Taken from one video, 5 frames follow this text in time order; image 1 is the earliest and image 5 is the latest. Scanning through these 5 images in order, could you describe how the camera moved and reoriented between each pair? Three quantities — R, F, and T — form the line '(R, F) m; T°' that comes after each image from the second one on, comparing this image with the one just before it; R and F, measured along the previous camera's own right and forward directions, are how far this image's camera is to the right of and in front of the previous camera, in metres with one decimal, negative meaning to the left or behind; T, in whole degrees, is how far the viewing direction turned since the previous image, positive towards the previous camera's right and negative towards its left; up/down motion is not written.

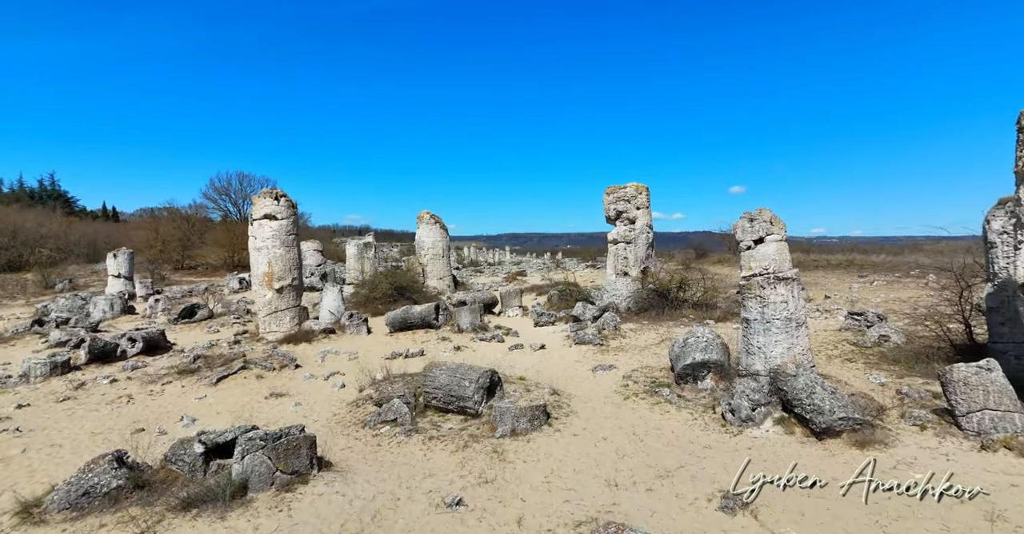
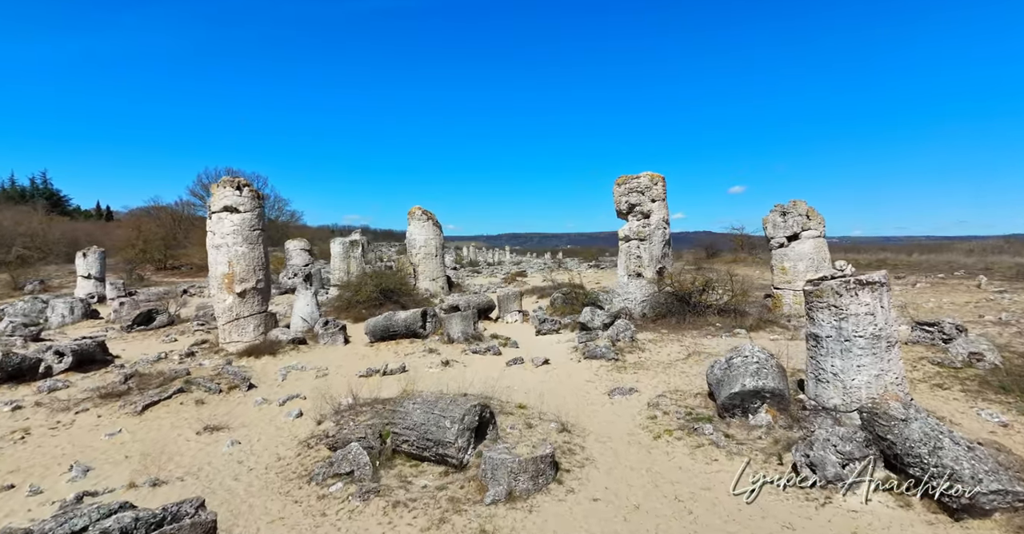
(0.0, +1.5) m; 0°
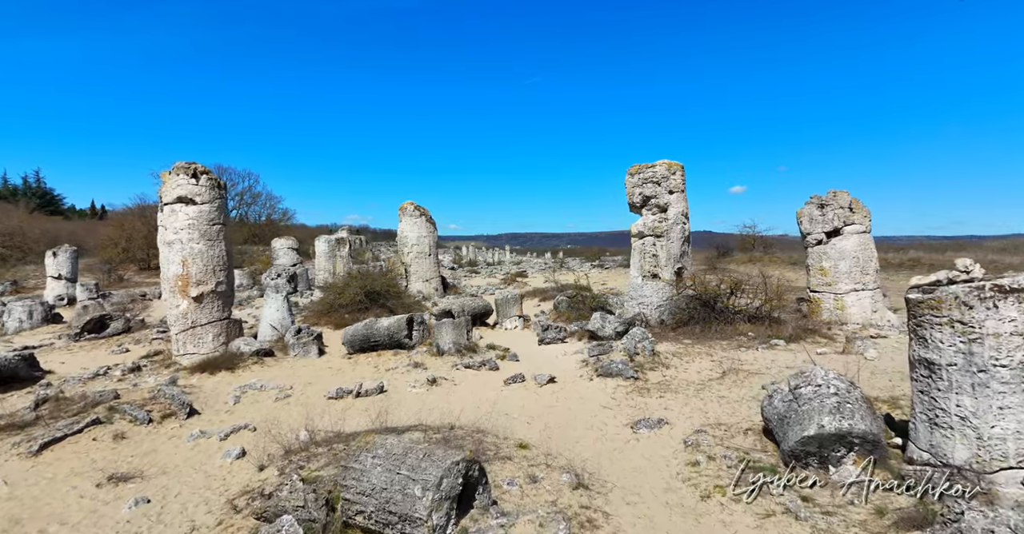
(0.0, +1.3) m; 0°
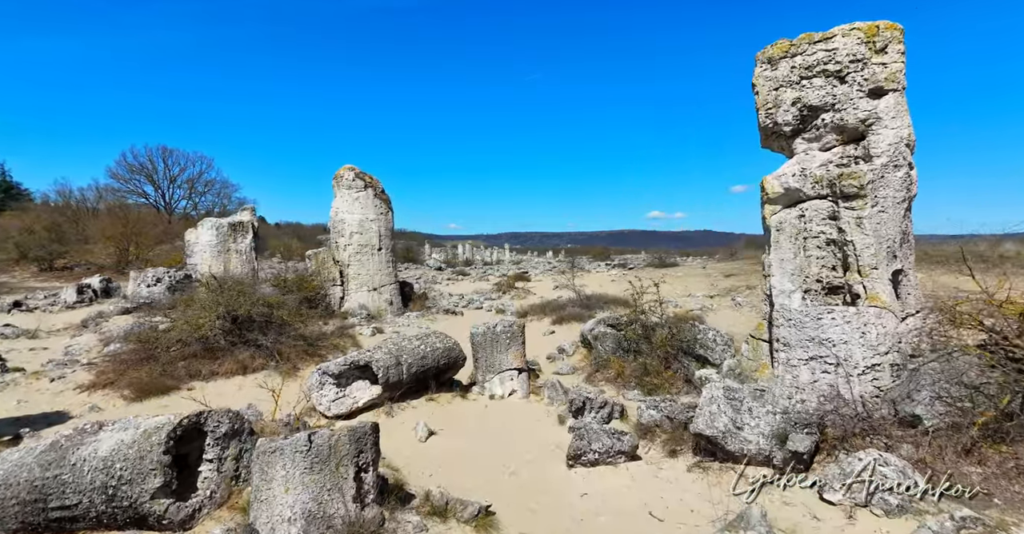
(+0.1, +6.1) m; 0°
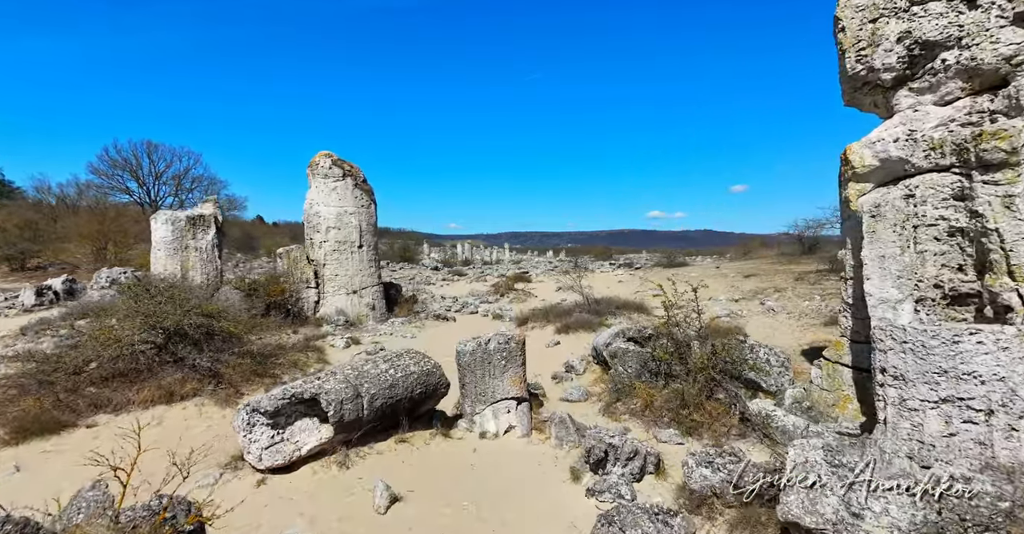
(0.0, +1.4) m; 0°
